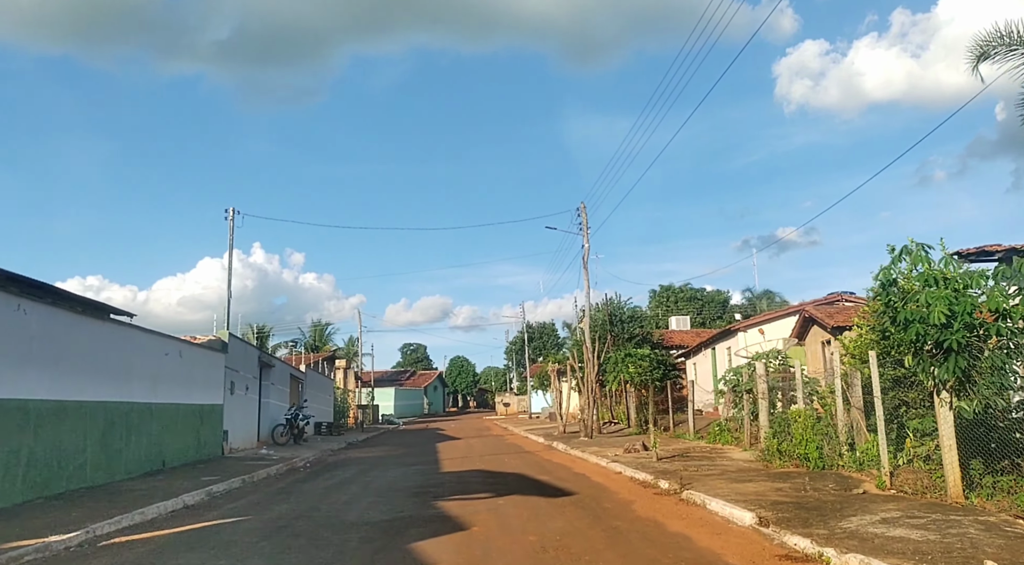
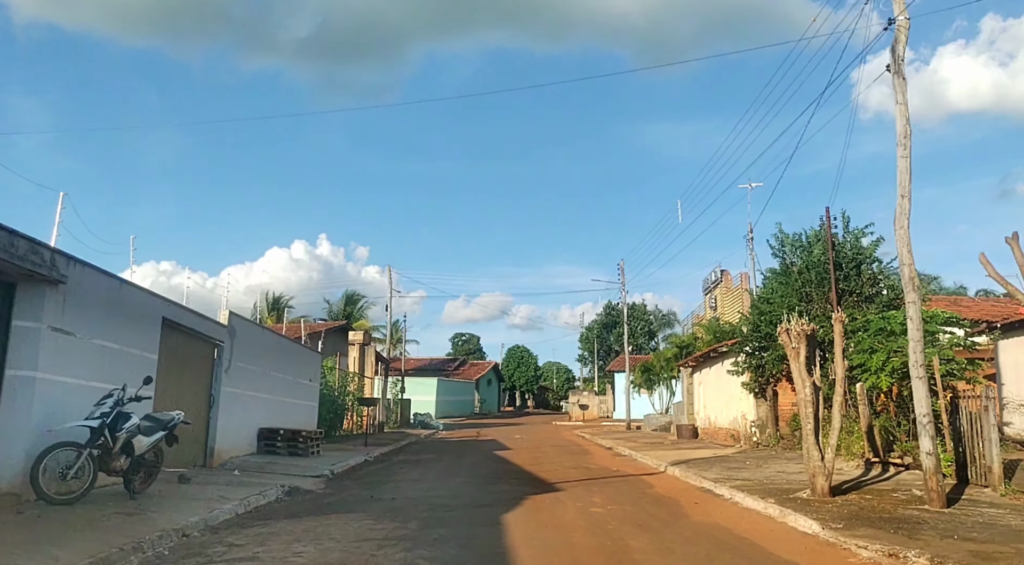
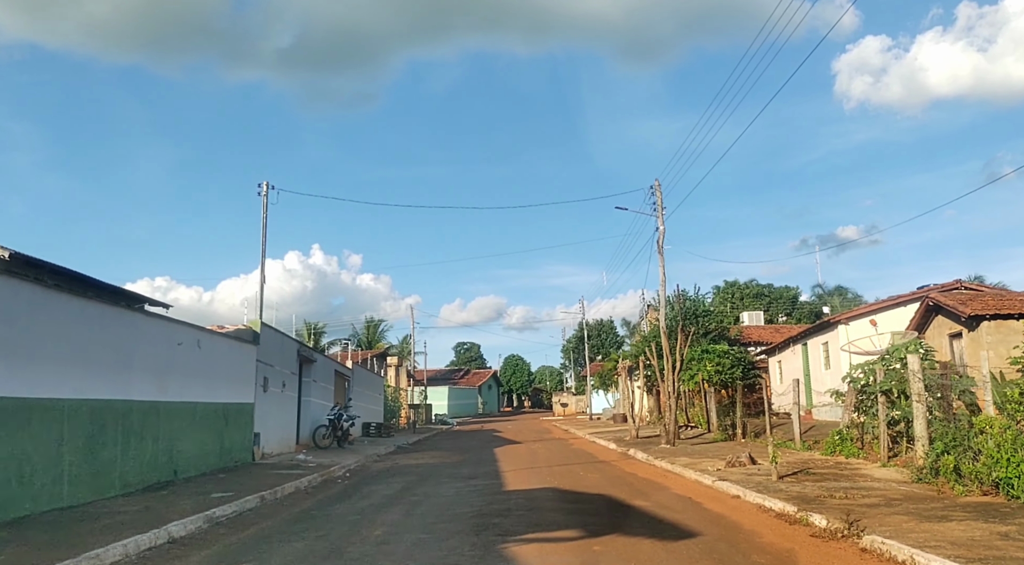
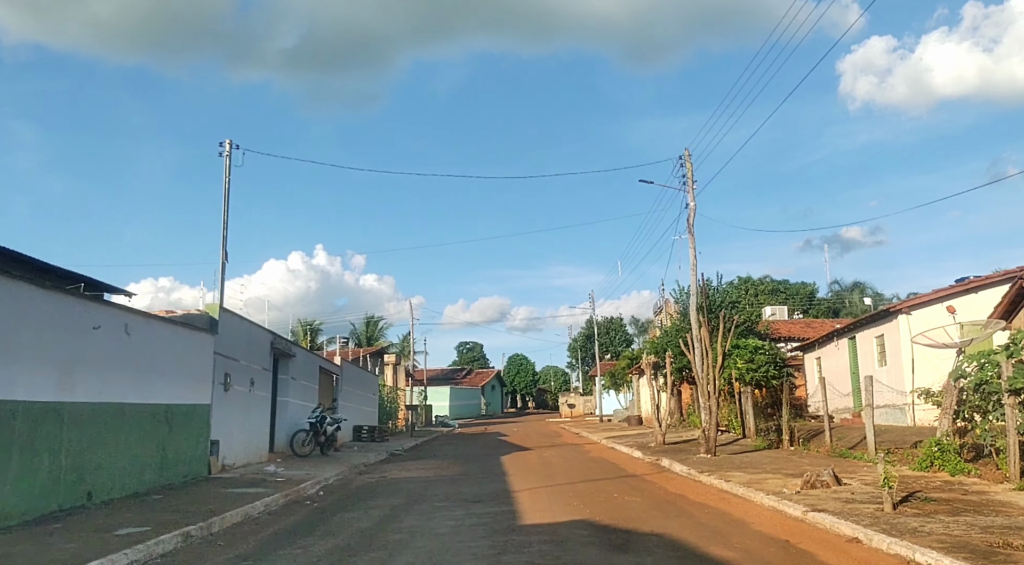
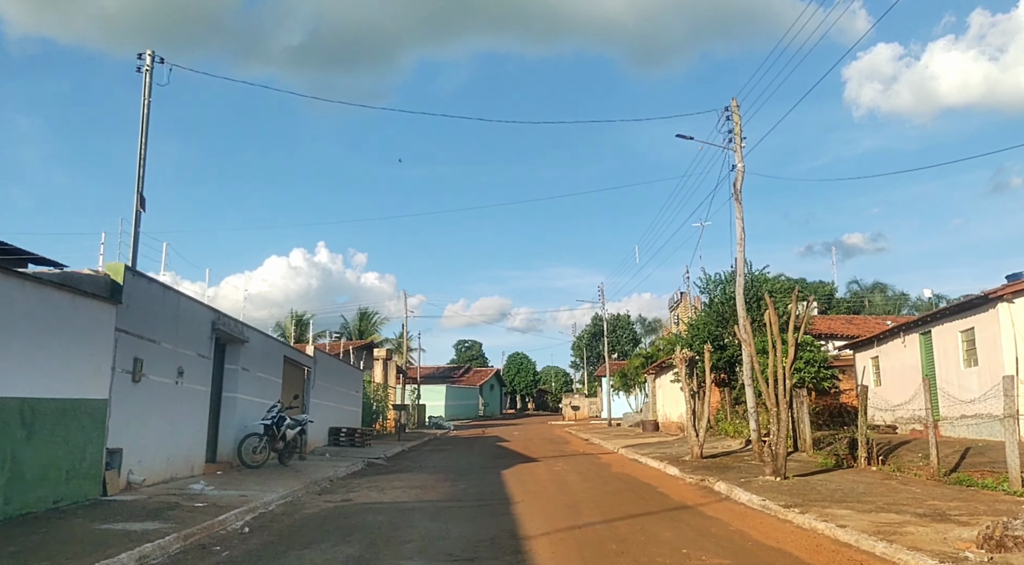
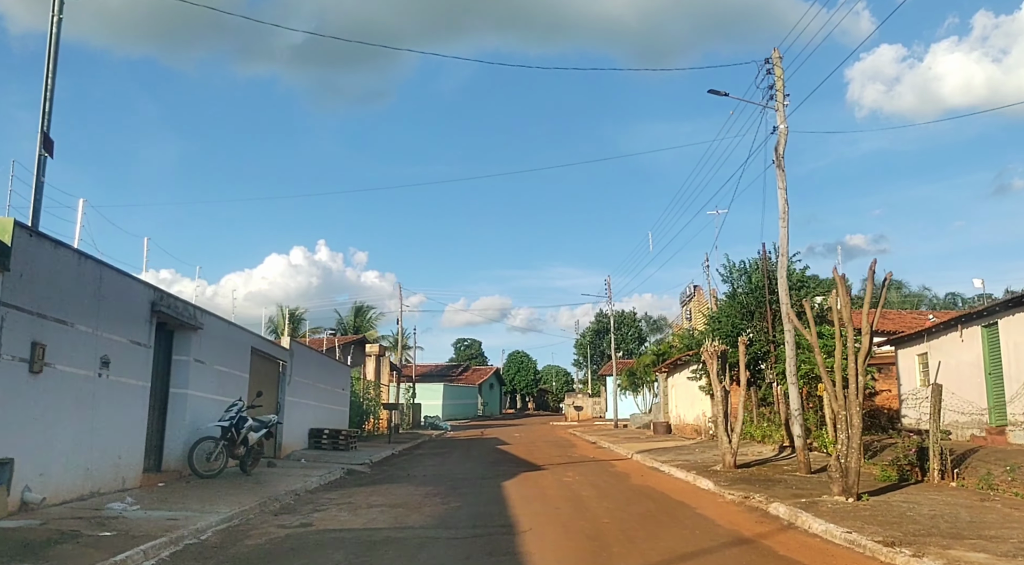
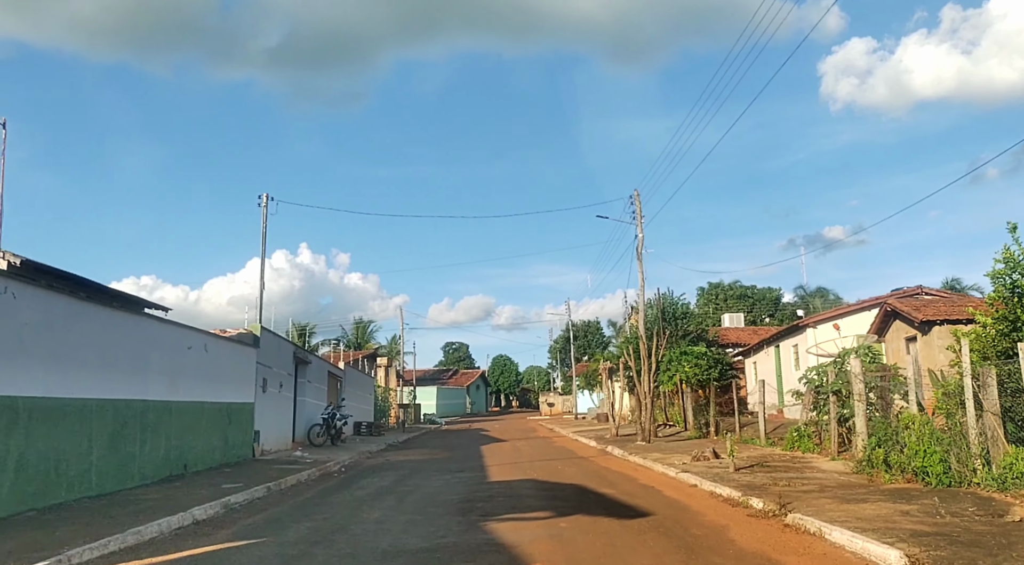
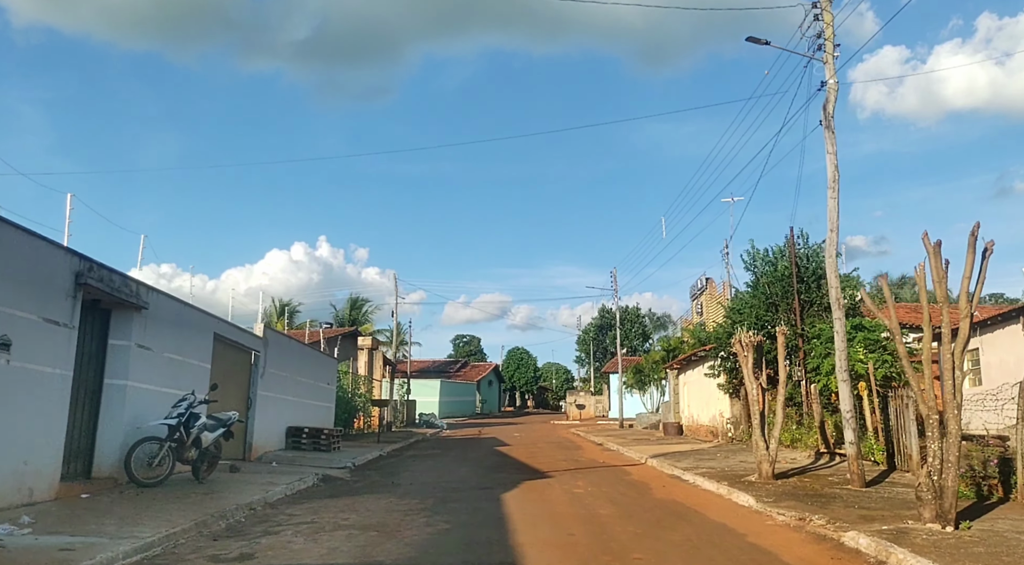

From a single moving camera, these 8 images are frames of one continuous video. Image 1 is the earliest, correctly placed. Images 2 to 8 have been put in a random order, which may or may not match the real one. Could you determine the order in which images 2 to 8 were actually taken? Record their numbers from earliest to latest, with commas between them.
7, 3, 4, 5, 6, 8, 2
